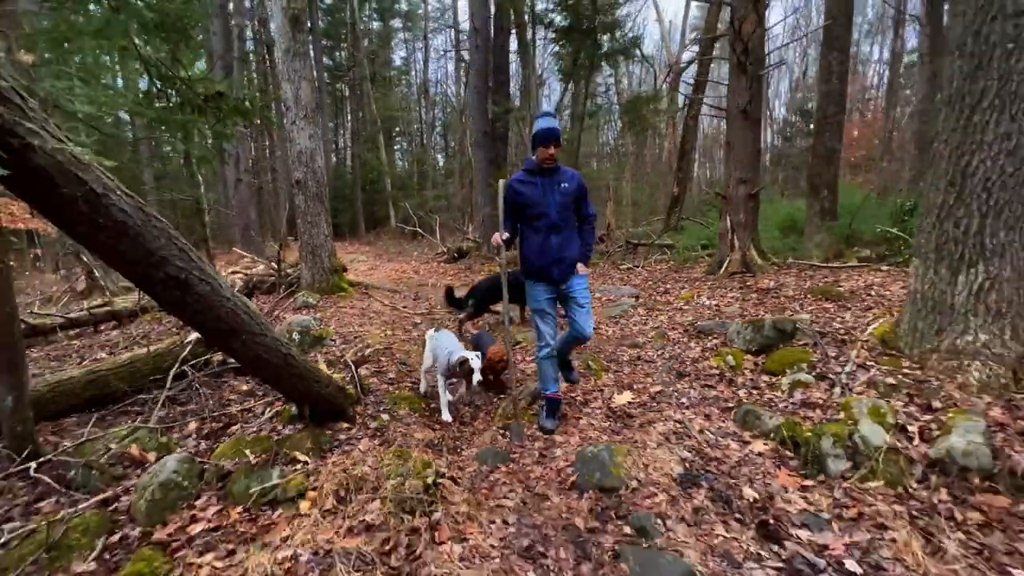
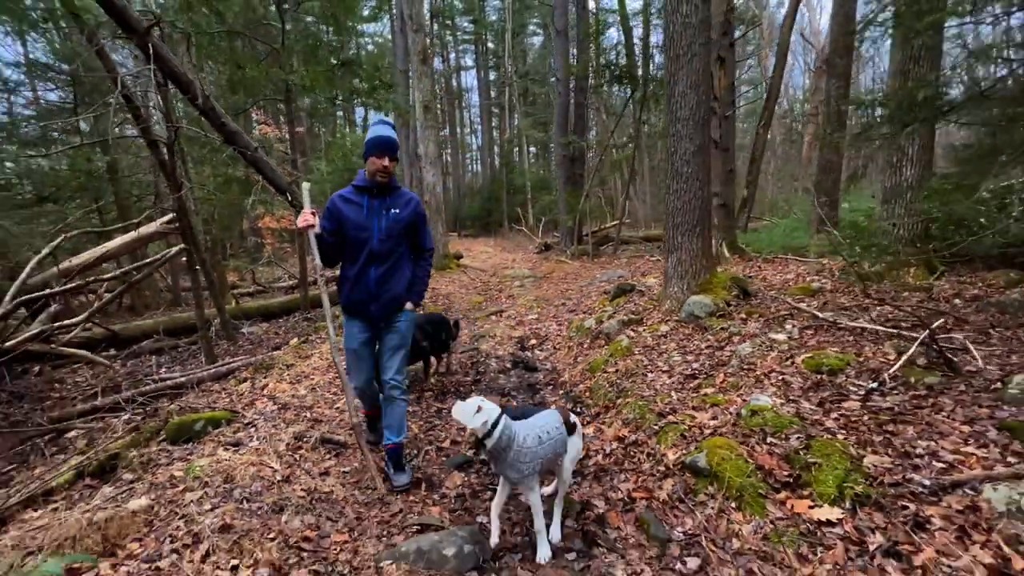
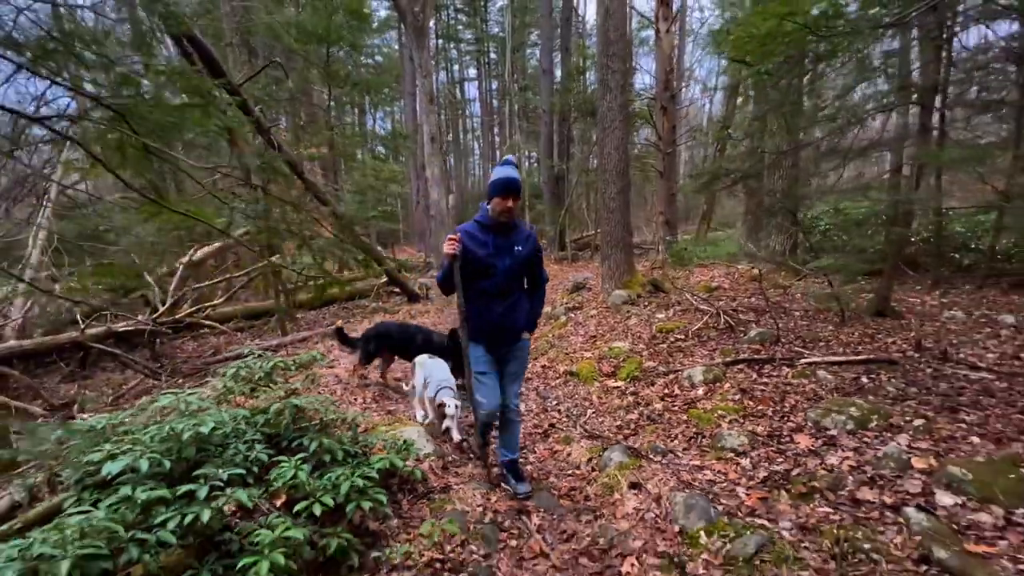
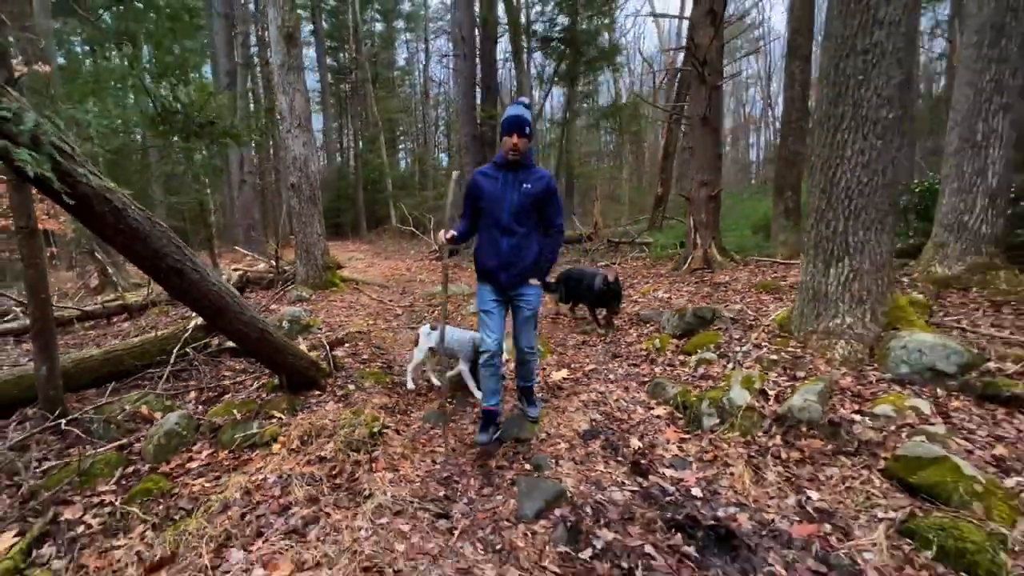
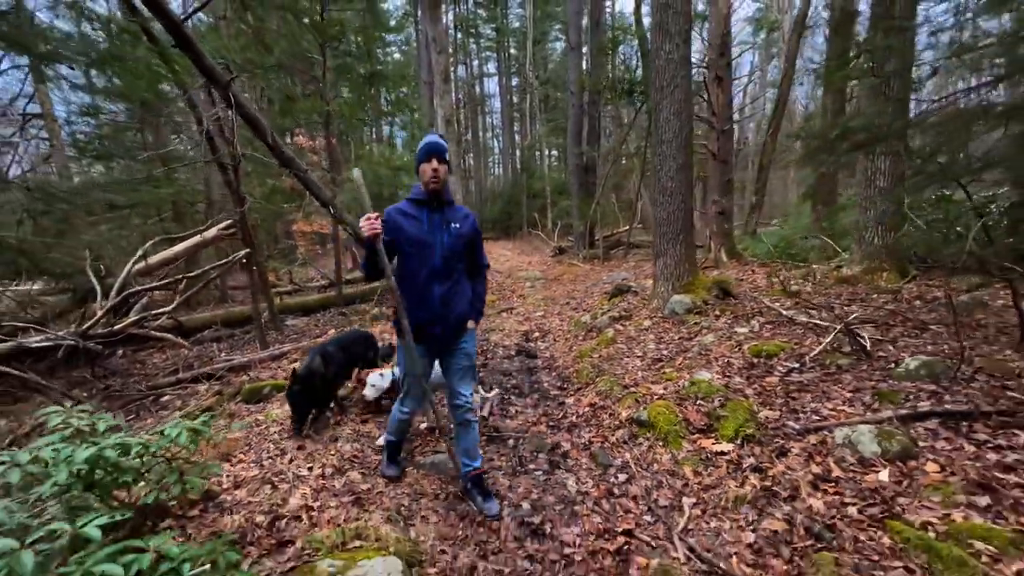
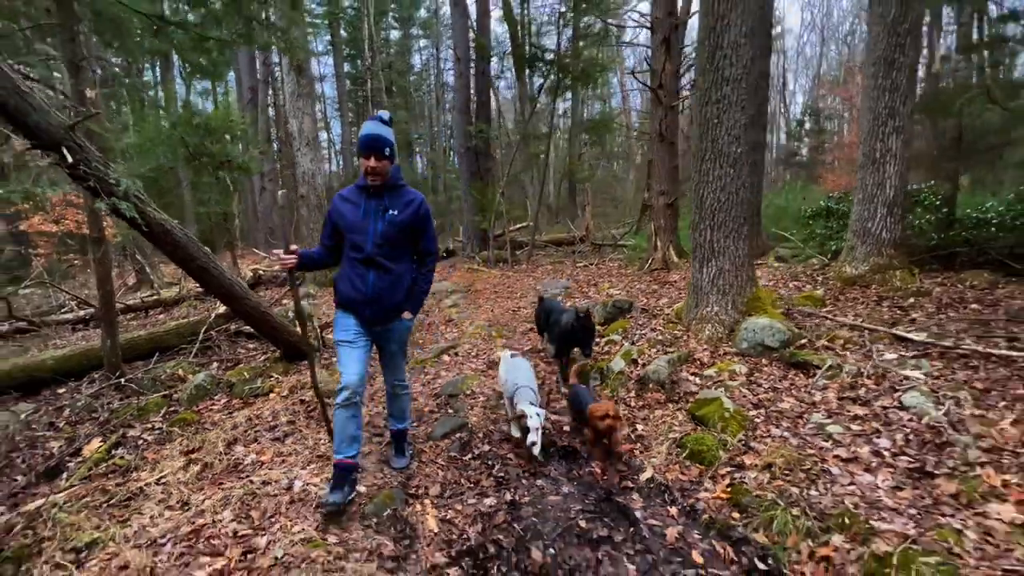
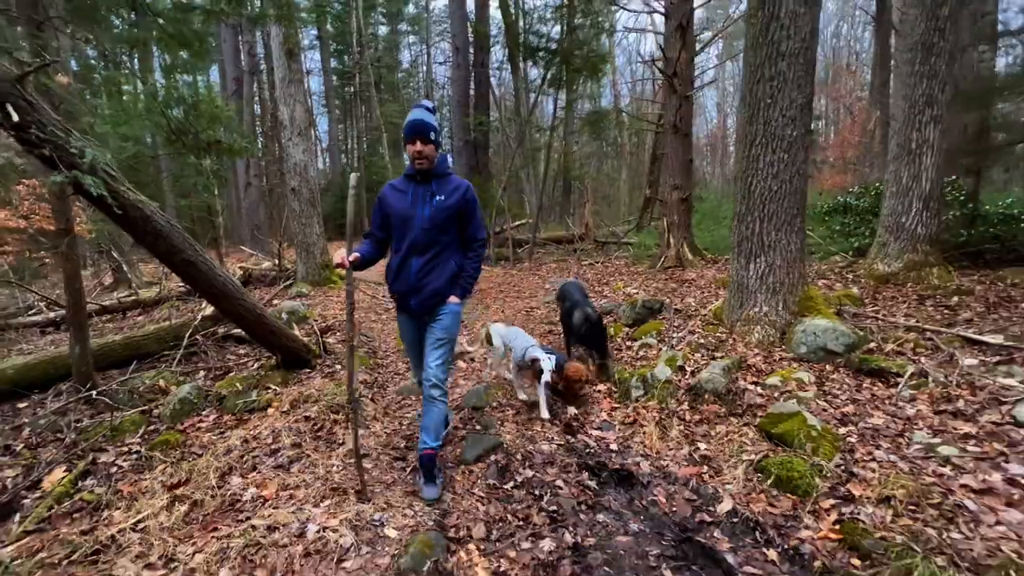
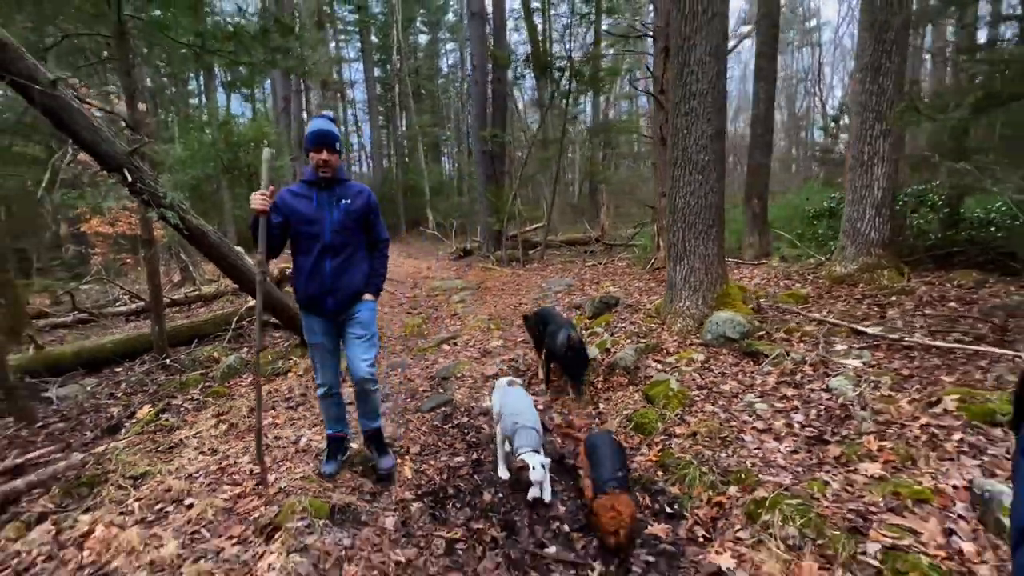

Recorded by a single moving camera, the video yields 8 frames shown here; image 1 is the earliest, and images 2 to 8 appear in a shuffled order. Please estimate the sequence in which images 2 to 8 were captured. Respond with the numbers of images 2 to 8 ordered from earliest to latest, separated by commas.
4, 7, 6, 8, 2, 5, 3
